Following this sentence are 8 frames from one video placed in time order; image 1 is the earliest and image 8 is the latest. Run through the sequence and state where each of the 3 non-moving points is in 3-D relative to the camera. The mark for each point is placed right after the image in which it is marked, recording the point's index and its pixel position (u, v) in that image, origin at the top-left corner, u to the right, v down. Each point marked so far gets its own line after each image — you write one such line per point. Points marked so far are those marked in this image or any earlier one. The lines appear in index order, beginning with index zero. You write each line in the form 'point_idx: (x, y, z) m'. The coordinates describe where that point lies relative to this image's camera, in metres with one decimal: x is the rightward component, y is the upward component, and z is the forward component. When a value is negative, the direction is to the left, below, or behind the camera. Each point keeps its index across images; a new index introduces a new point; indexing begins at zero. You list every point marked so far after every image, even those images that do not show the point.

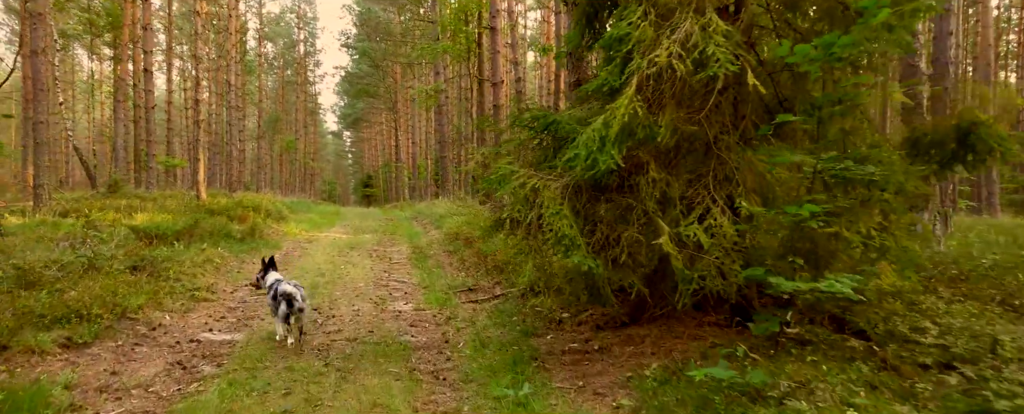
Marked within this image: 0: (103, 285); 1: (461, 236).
0: (-4.8, -1.0, +7.3) m
1: (-1.1, -0.7, +13.4) m
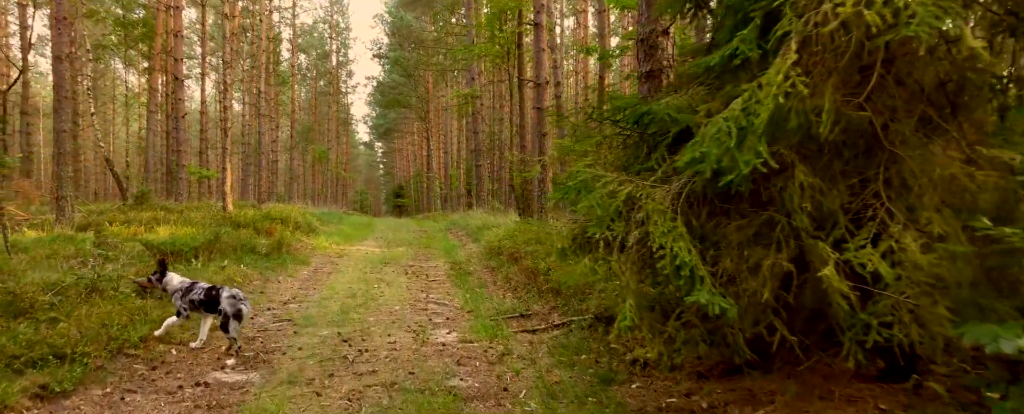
0: (-4.2, -1.1, +6.3) m
1: (-0.2, -0.9, +12.3) m
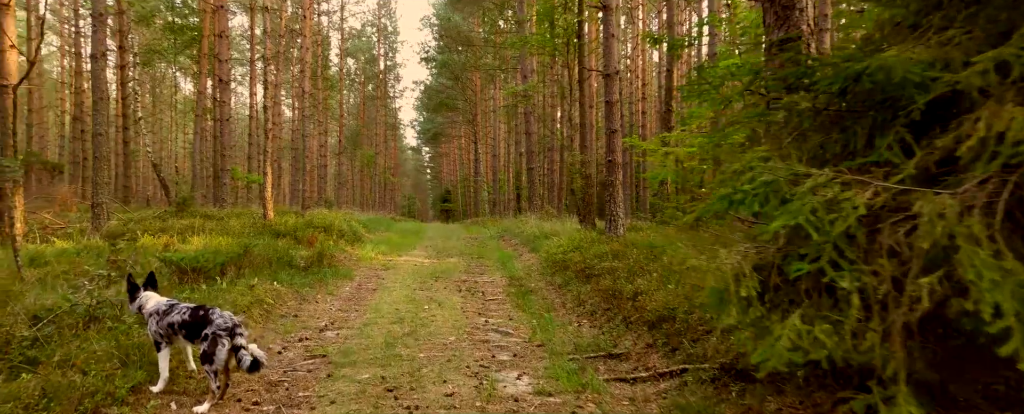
0: (-3.5, -1.2, +5.0) m
1: (+1.0, -1.0, +10.7) m
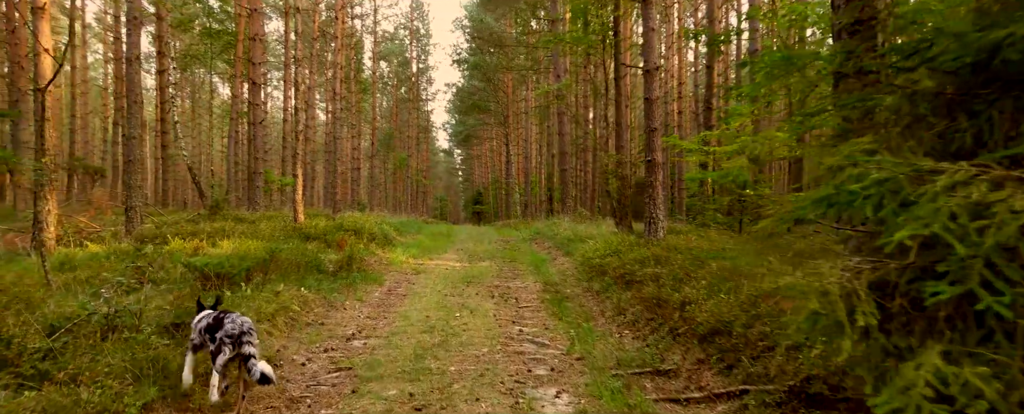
0: (-3.2, -1.2, +4.7) m
1: (+1.5, -1.1, +10.2) m
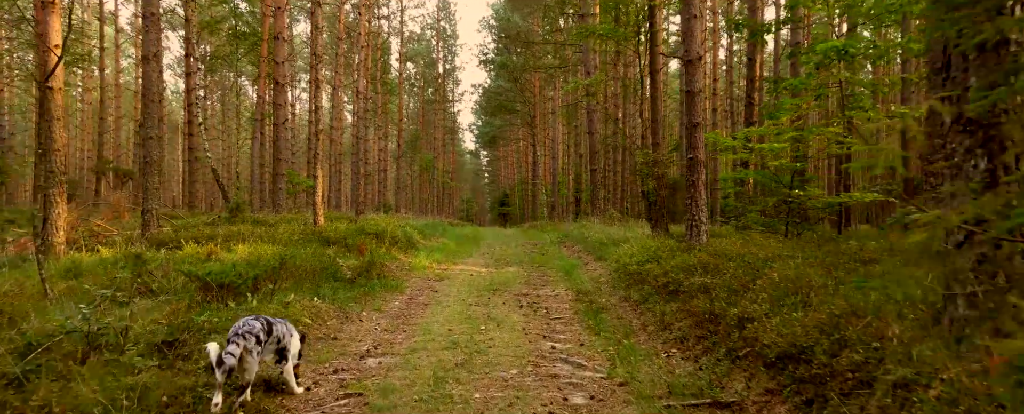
0: (-2.9, -1.3, +4.1) m
1: (+2.0, -1.1, +9.3) m
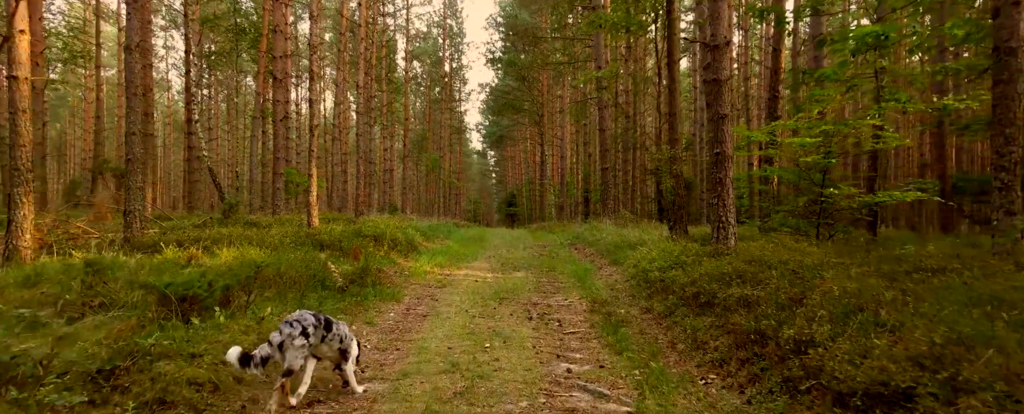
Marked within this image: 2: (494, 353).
0: (-2.9, -1.3, +3.1) m
1: (+2.1, -1.1, +8.3) m
2: (-0.2, -1.5, +6.5) m
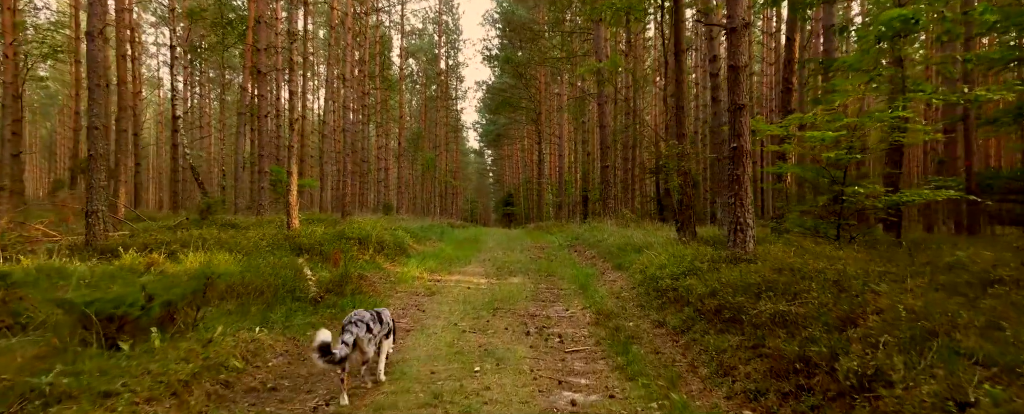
0: (-2.9, -1.3, +2.1) m
1: (+2.1, -1.1, +7.3) m
2: (-0.2, -1.5, +5.5) m
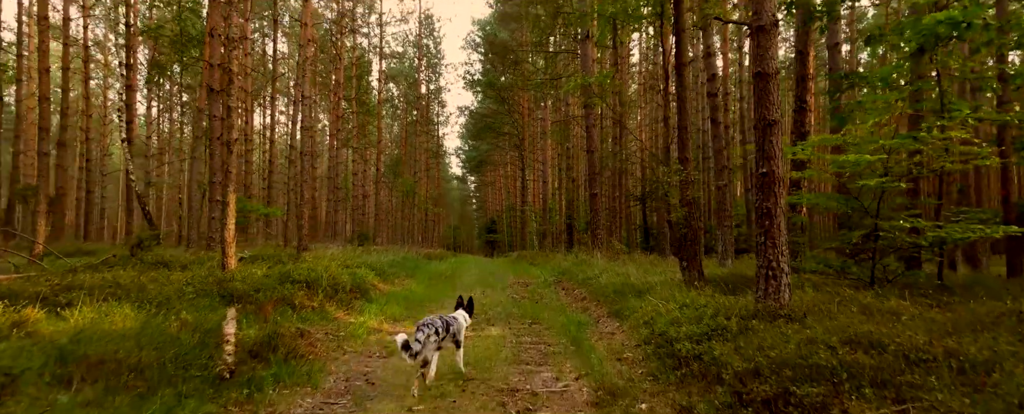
0: (-3.0, -1.5, +0.1) m
1: (+1.8, -1.5, +5.5) m
2: (-0.4, -1.9, +3.6) m
